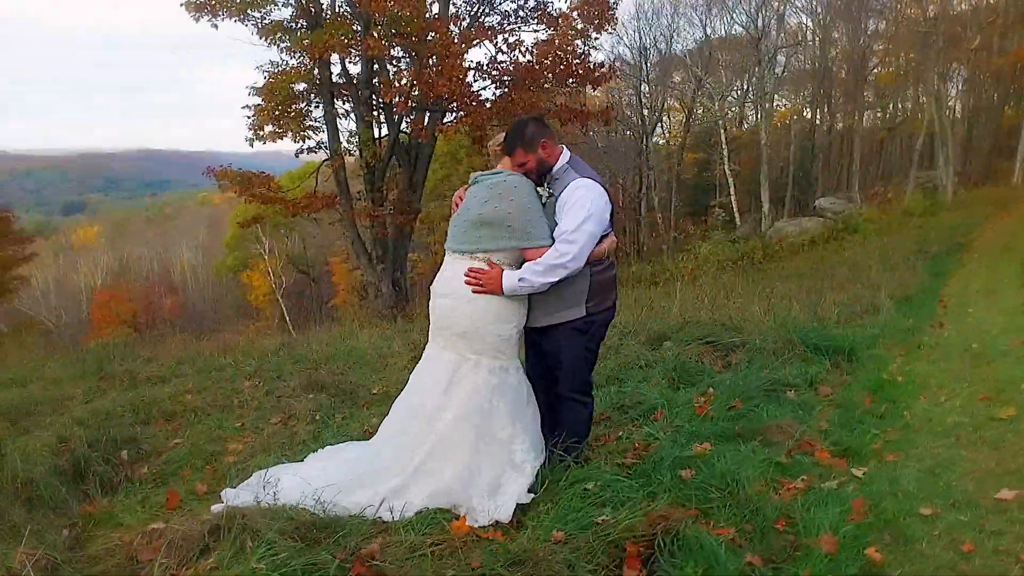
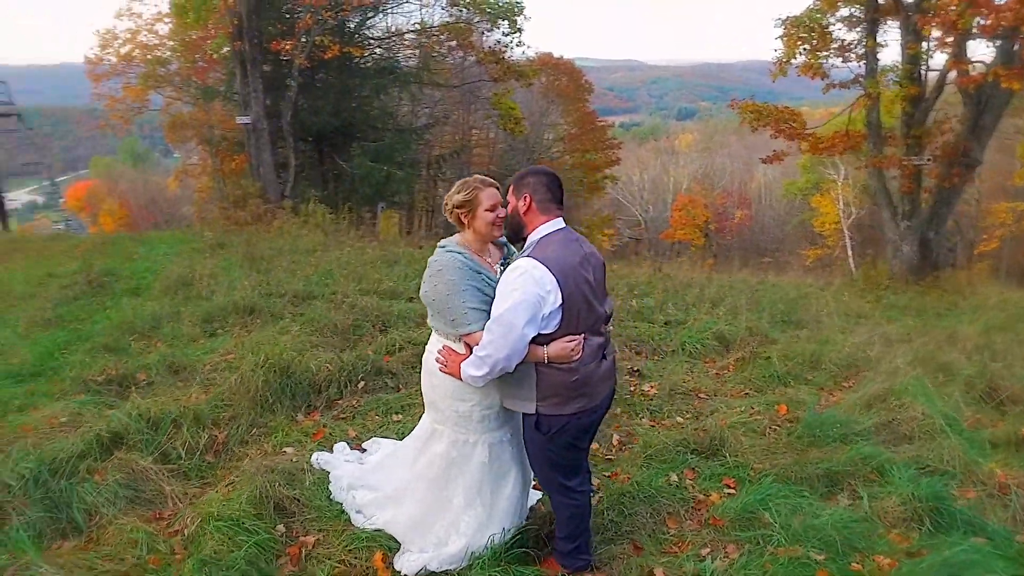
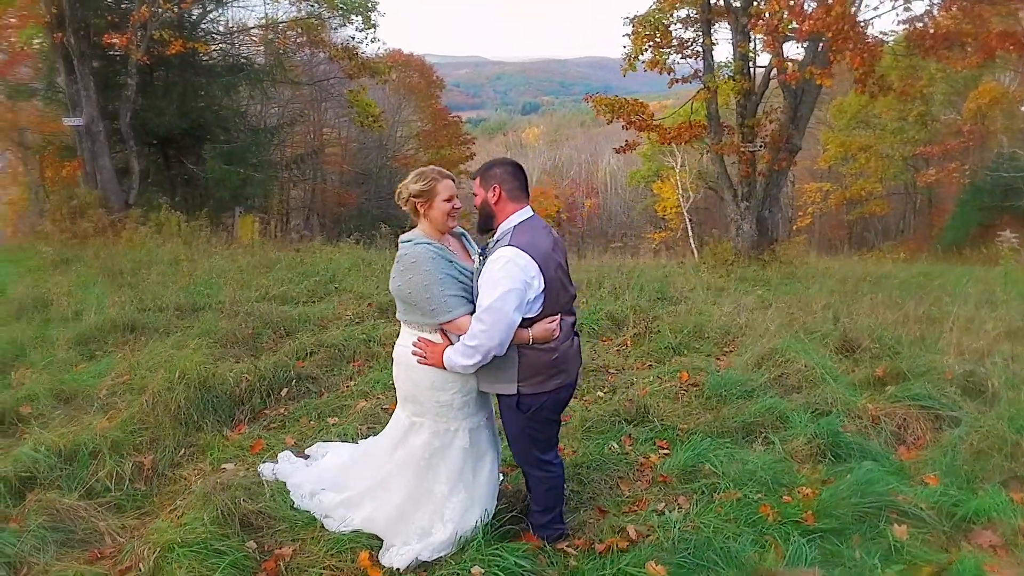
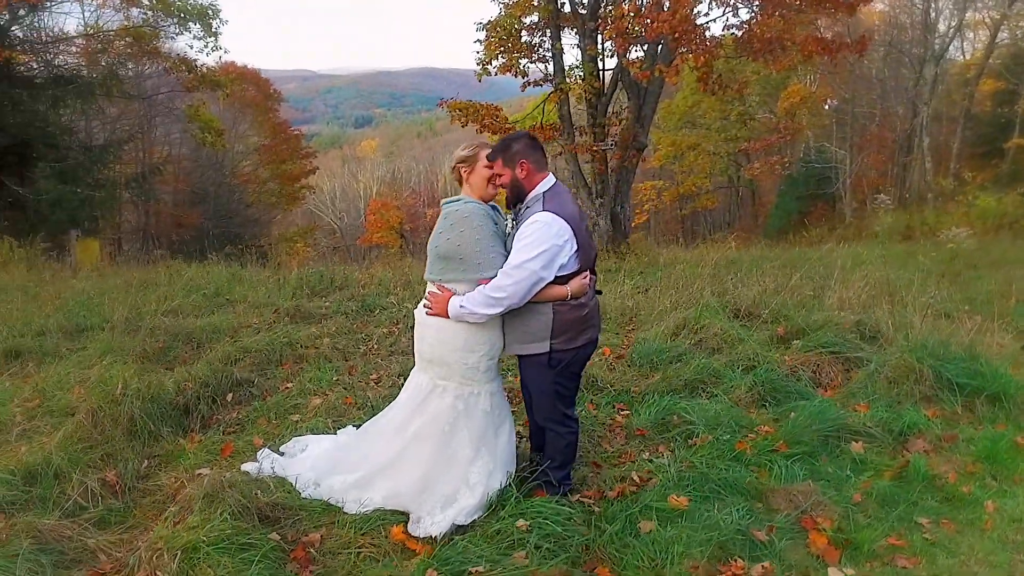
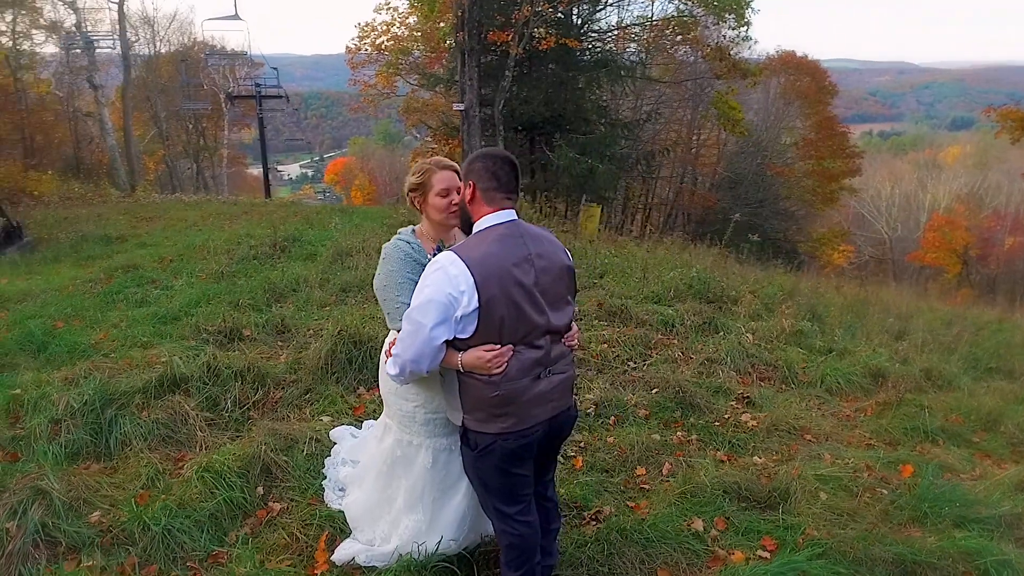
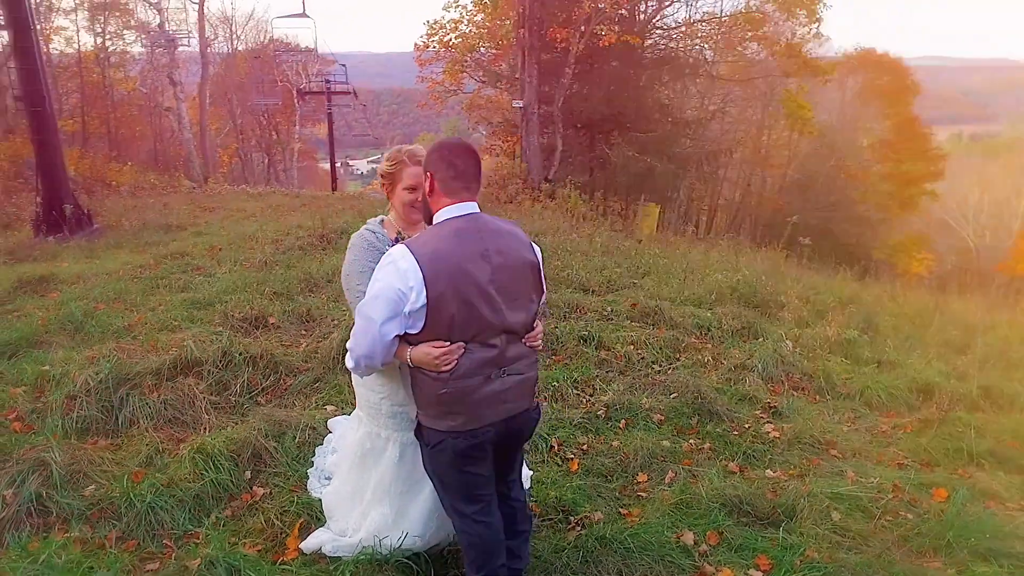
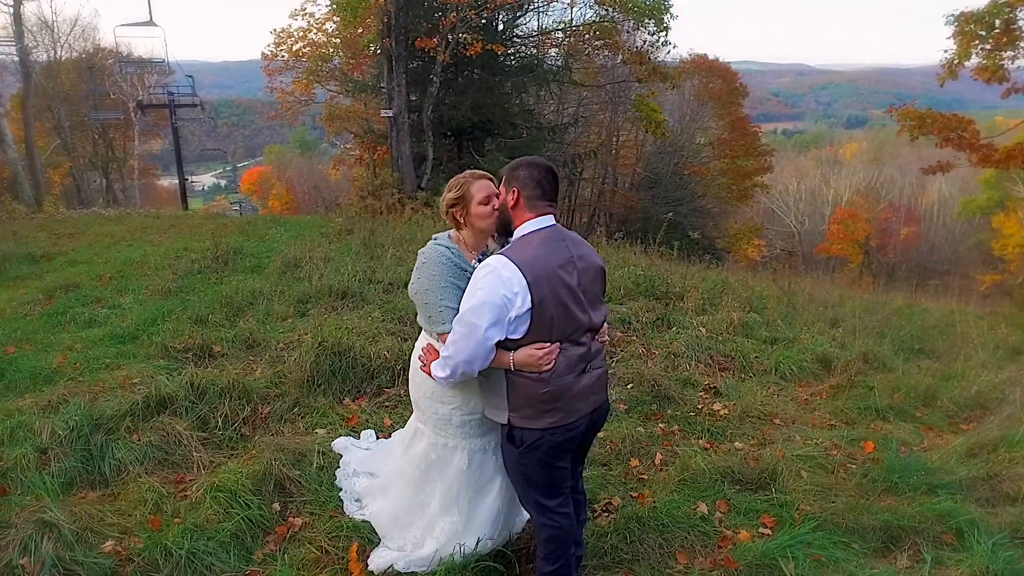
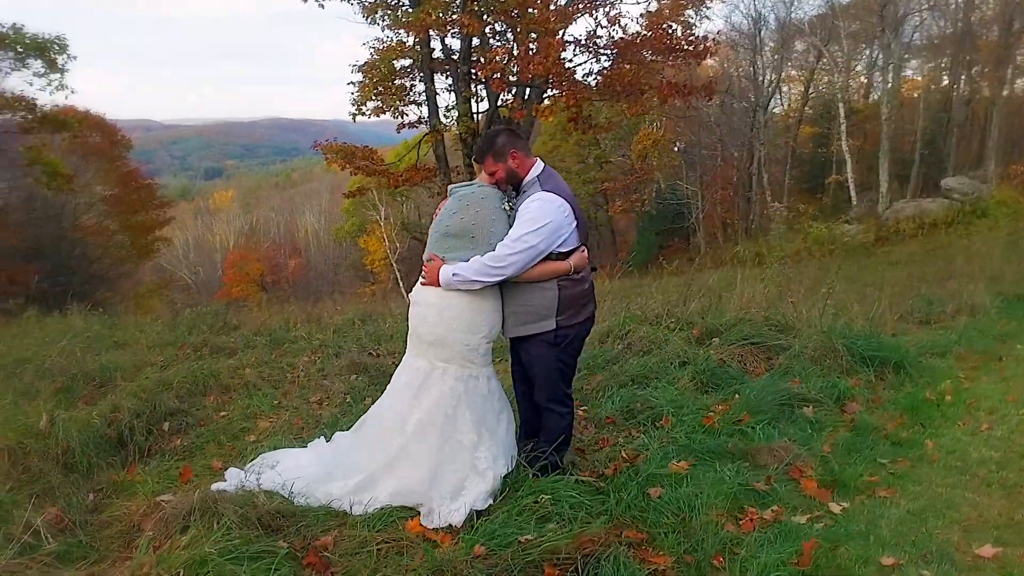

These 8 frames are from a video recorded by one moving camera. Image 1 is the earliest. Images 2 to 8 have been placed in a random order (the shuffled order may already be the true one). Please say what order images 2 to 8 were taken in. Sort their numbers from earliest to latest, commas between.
8, 4, 3, 2, 7, 5, 6
